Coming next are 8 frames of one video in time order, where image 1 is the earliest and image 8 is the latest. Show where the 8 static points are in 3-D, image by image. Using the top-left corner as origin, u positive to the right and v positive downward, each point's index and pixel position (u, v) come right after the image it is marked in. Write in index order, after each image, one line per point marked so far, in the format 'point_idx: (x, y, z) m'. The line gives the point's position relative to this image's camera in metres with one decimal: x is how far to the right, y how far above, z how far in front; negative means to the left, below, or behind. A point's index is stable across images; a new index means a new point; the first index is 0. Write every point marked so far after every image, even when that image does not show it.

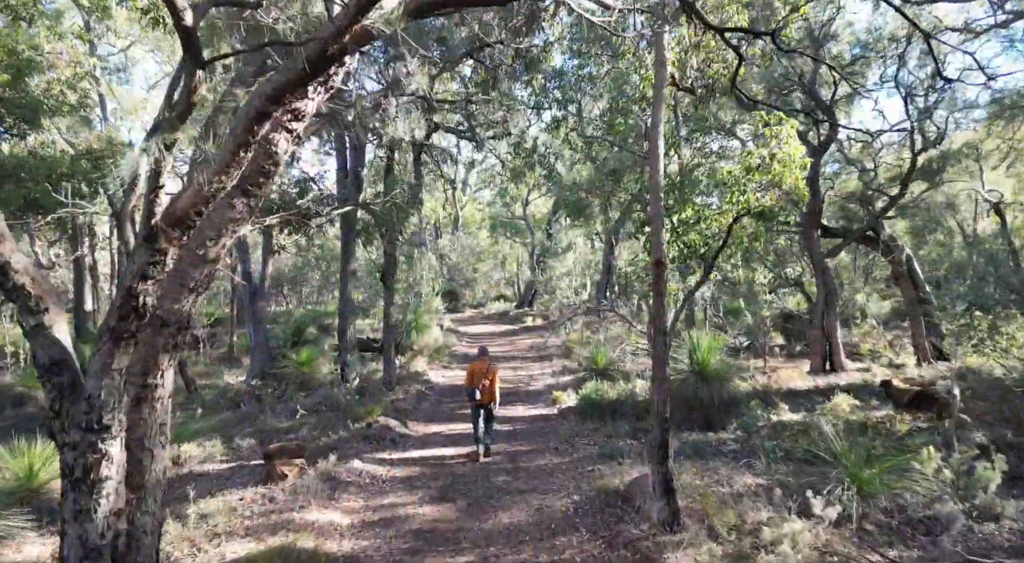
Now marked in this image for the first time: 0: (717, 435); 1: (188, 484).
0: (+2.7, -2.0, +10.5) m
1: (-3.9, -2.4, +9.7) m
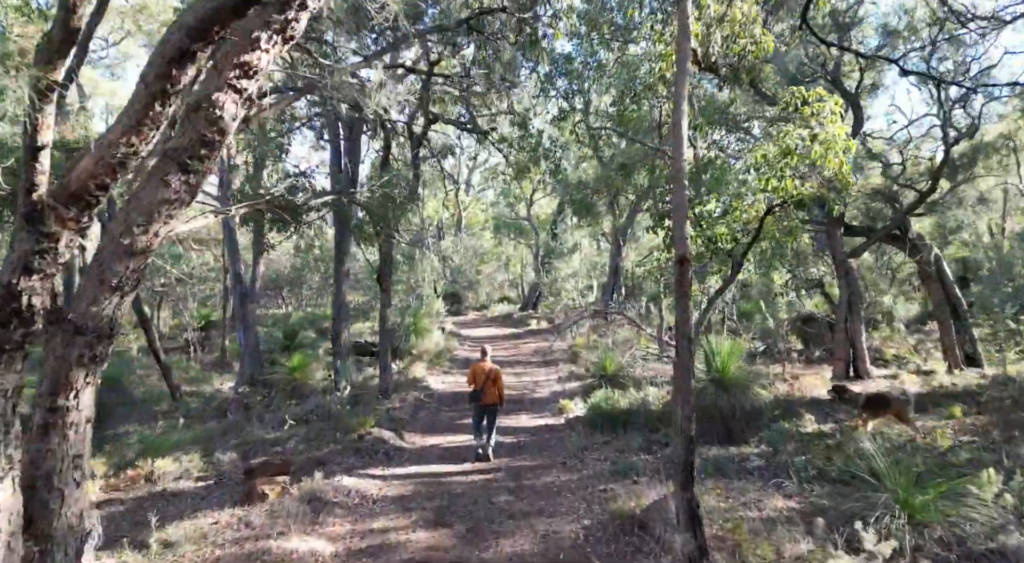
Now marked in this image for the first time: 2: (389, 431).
0: (+2.7, -2.0, +9.6) m
1: (-3.9, -2.4, +8.9) m
2: (-1.8, -2.1, +11.6) m
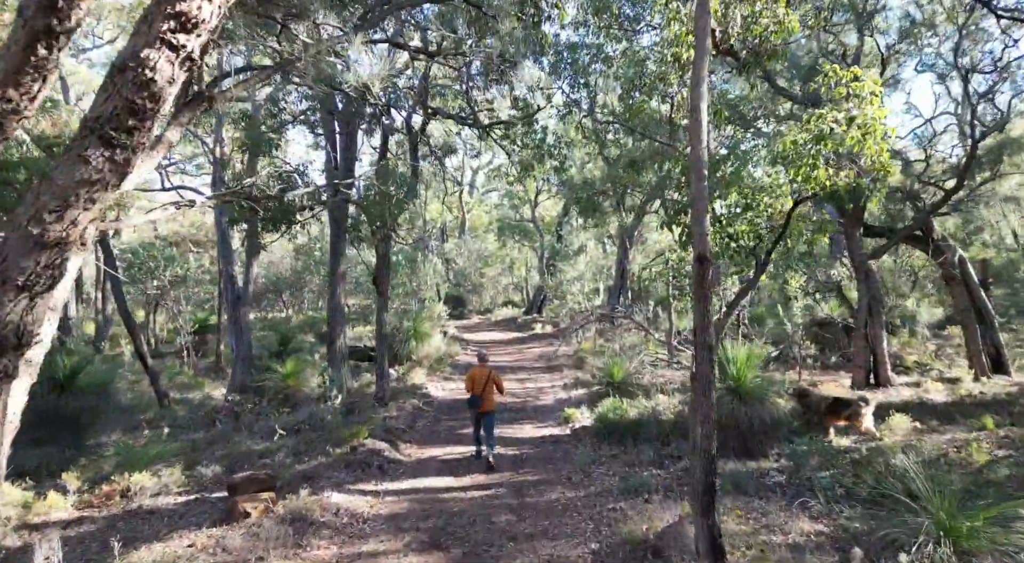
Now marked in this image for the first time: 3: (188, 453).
0: (+2.7, -2.0, +9.0) m
1: (-3.8, -2.5, +8.2) m
2: (-1.7, -2.2, +10.9) m
3: (-4.4, -2.3, +10.9) m
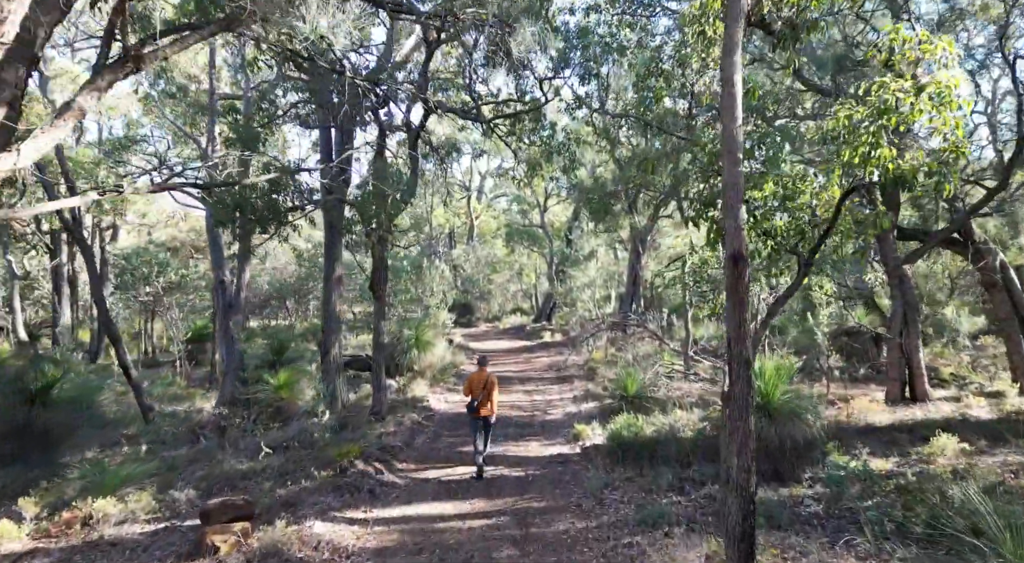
0: (+2.8, -2.1, +8.0) m
1: (-3.8, -2.5, +7.4) m
2: (-1.7, -2.2, +10.0) m
3: (-4.3, -2.4, +10.0) m
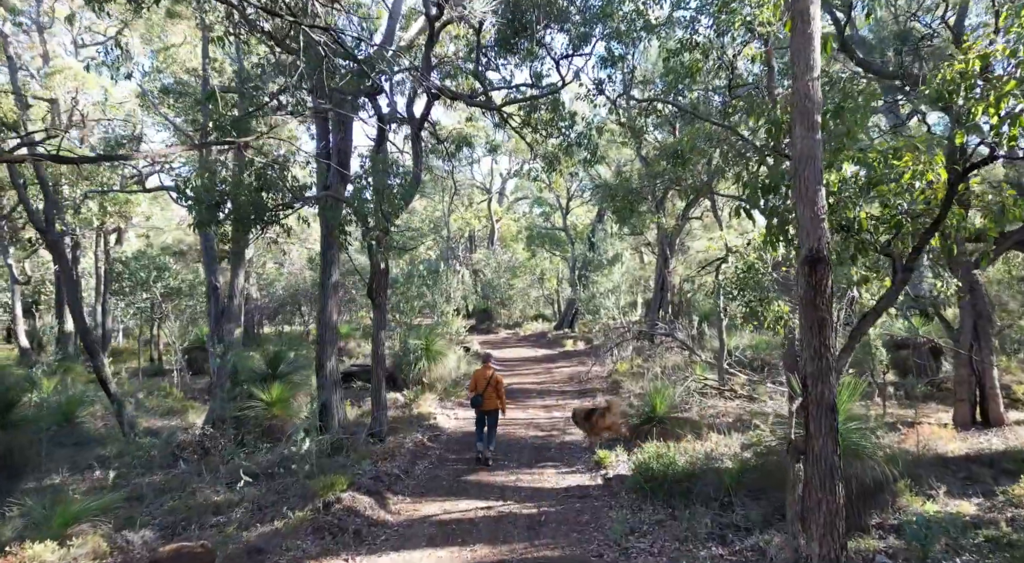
0: (+2.8, -2.2, +6.6) m
1: (-3.8, -2.6, +6.1) m
2: (-1.6, -2.3, +8.8) m
3: (-4.2, -2.5, +8.8) m
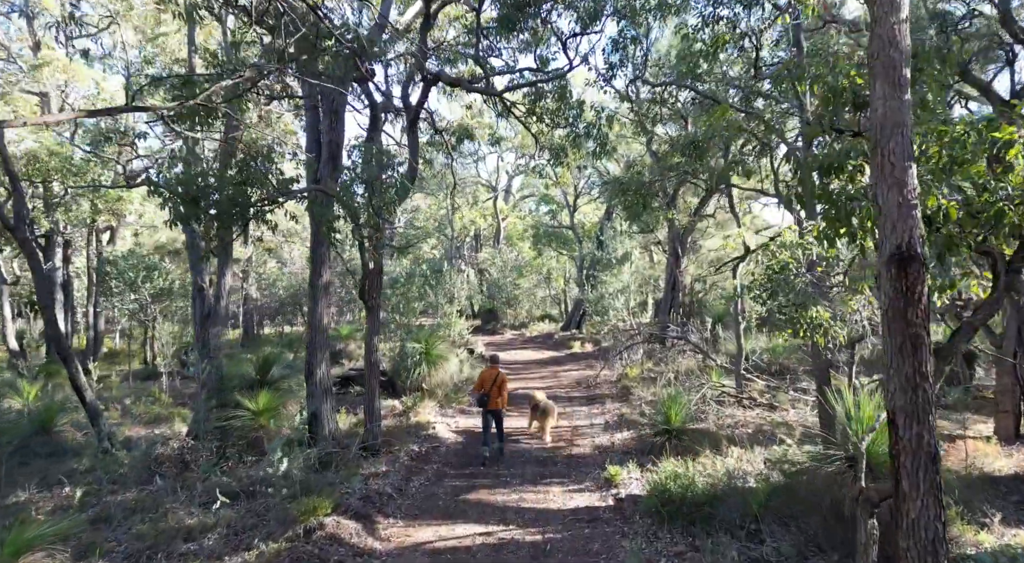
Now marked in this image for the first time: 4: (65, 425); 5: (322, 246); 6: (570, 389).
0: (+2.8, -2.2, +5.7) m
1: (-3.8, -2.6, +5.3) m
2: (-1.5, -2.3, +7.9) m
3: (-4.2, -2.5, +8.0) m
4: (-7.0, -2.3, +12.6) m
5: (-2.6, +0.5, +10.9) m
6: (+1.3, -2.4, +18.1) m
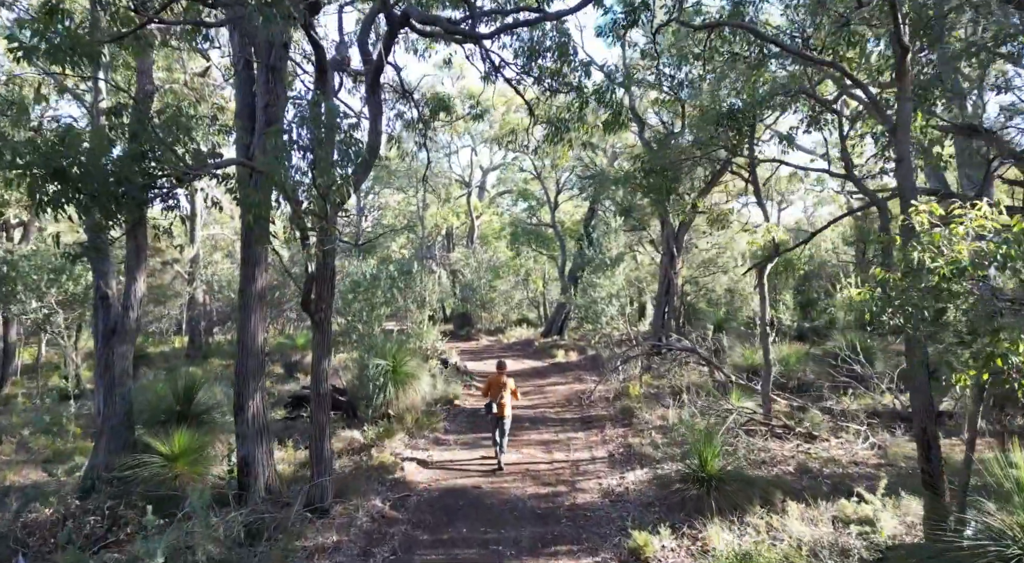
0: (+2.9, -2.2, +3.4) m
1: (-3.7, -2.6, +2.7) m
2: (-1.5, -2.4, +5.4) m
3: (-4.1, -2.5, +5.4) m
4: (-7.2, -2.3, +9.9) m
5: (-2.7, +0.4, +8.4) m
6: (+0.9, -2.5, +15.7) m
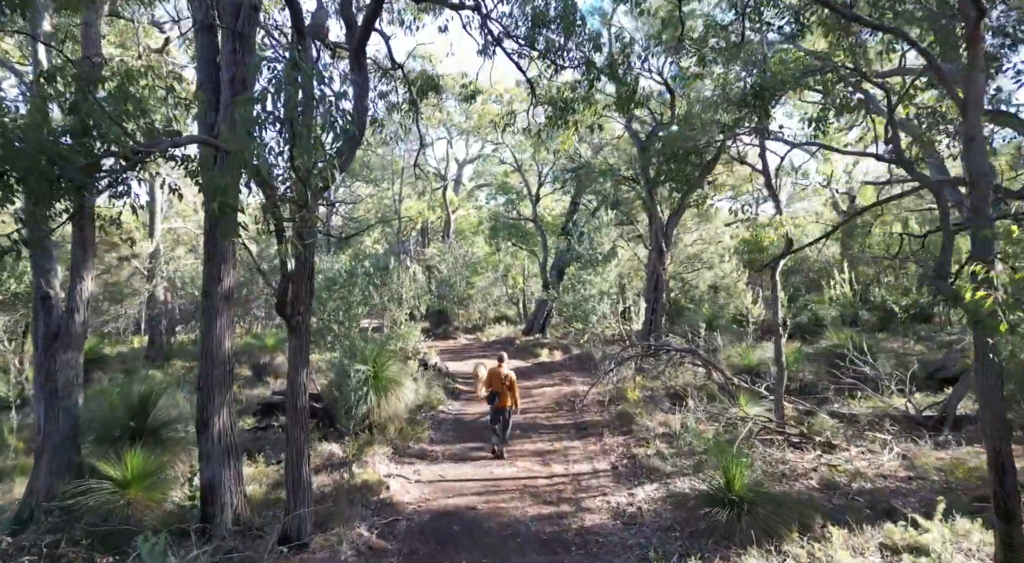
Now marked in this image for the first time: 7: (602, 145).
0: (+3.1, -2.2, +2.5) m
1: (-3.4, -2.7, +1.6) m
2: (-1.4, -2.4, +4.4) m
3: (-4.0, -2.5, +4.3) m
4: (-7.2, -2.3, +8.7) m
5: (-2.6, +0.4, +7.3) m
6: (+0.7, -2.4, +14.7) m
7: (+2.1, +3.1, +18.4) m
